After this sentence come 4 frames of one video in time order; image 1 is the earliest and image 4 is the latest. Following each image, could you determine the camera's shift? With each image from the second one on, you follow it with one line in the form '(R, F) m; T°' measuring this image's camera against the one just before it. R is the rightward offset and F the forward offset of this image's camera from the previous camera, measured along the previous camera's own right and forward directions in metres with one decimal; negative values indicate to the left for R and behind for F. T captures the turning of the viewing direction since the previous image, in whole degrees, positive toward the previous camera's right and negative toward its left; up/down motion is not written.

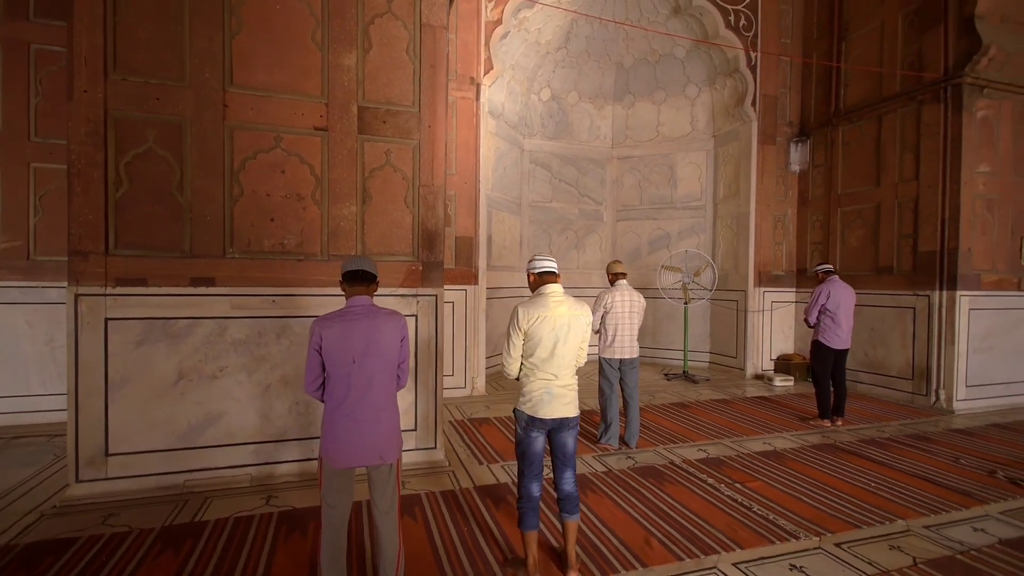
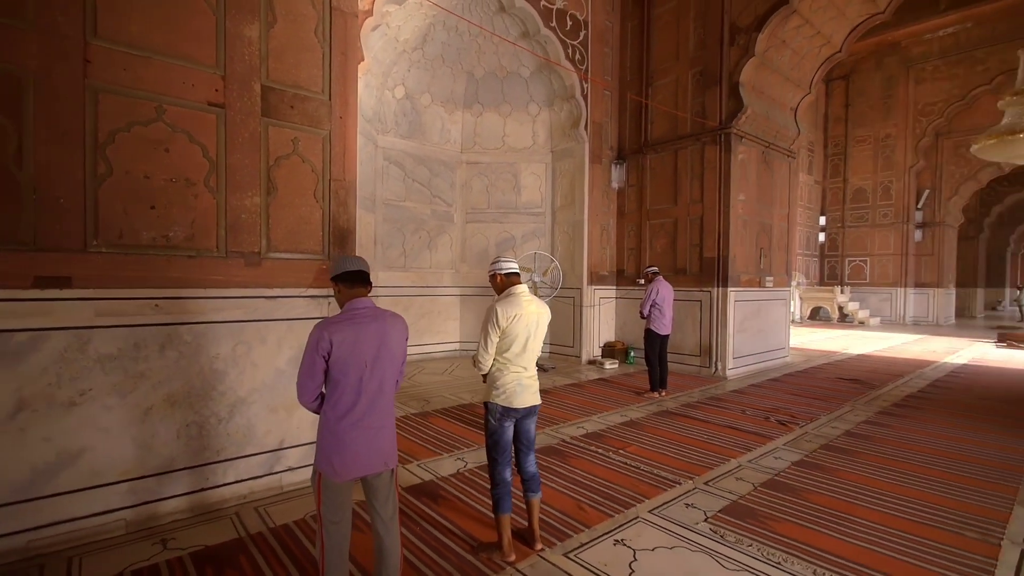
(-0.8, 0.0) m; +23°
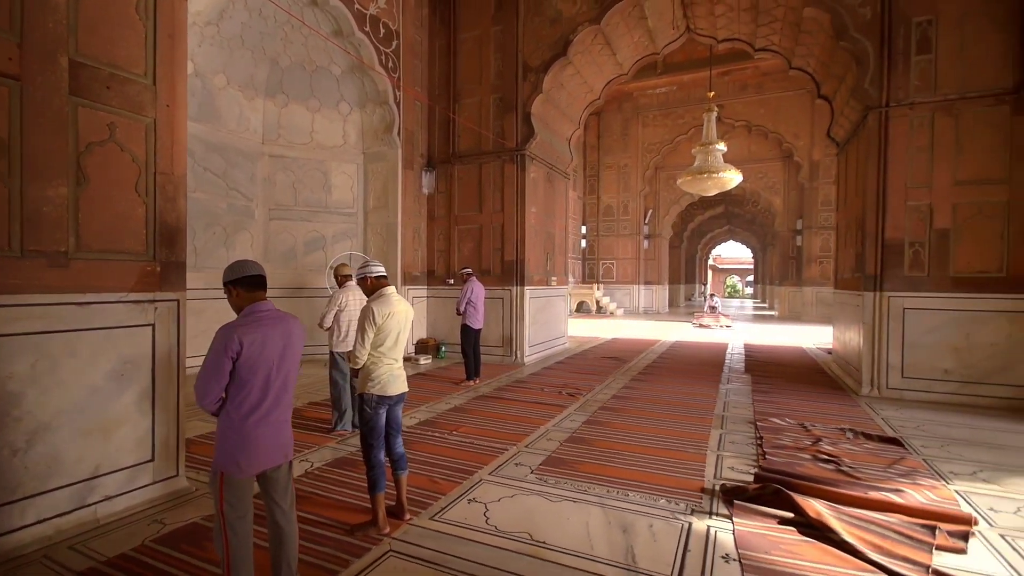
(-0.5, -0.3) m; +25°
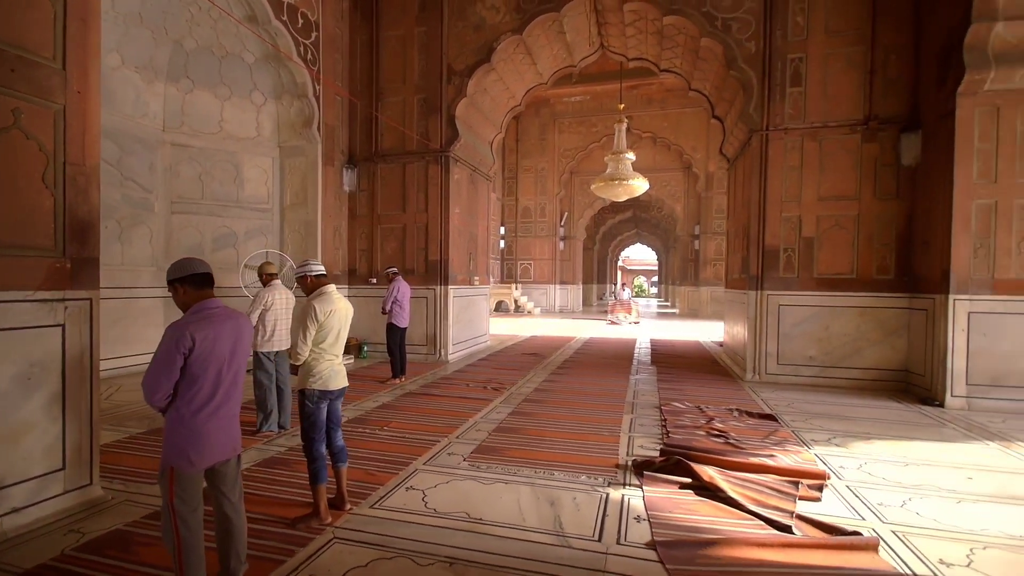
(-0.1, -0.2) m; +10°
